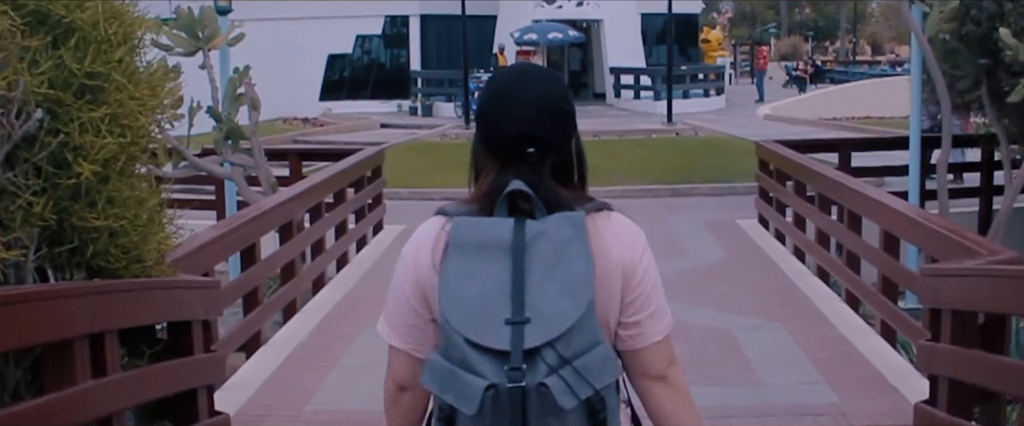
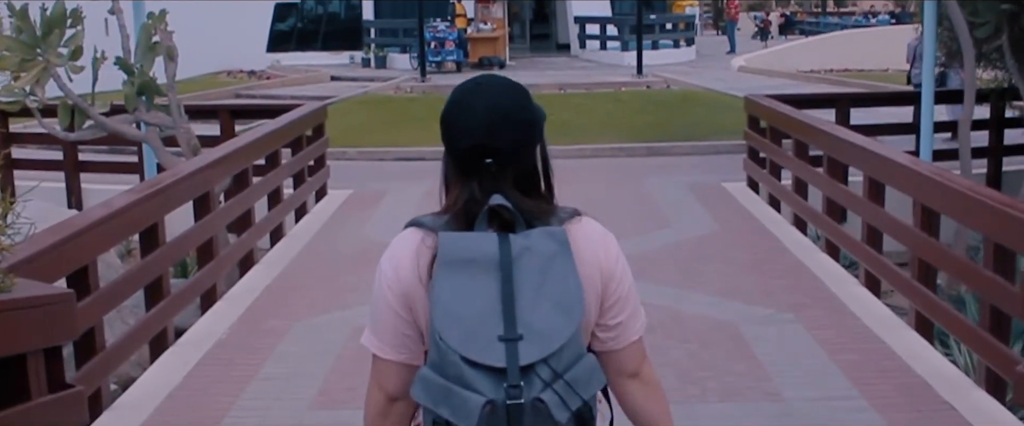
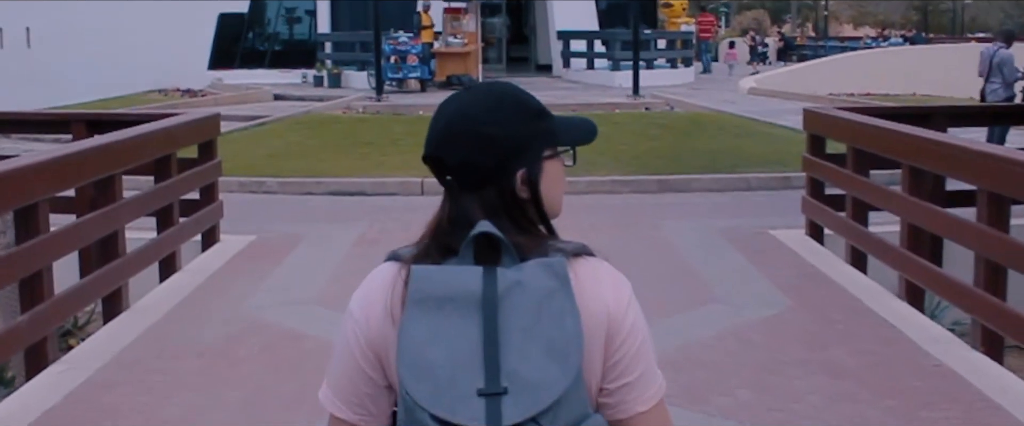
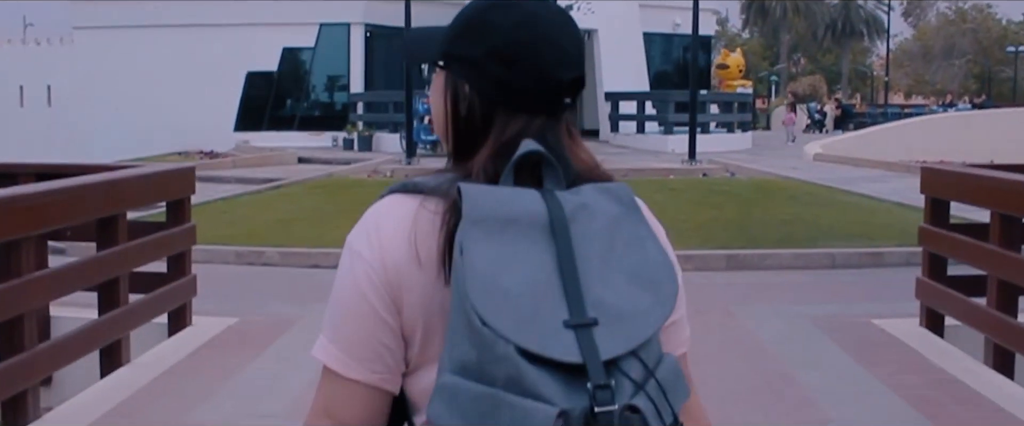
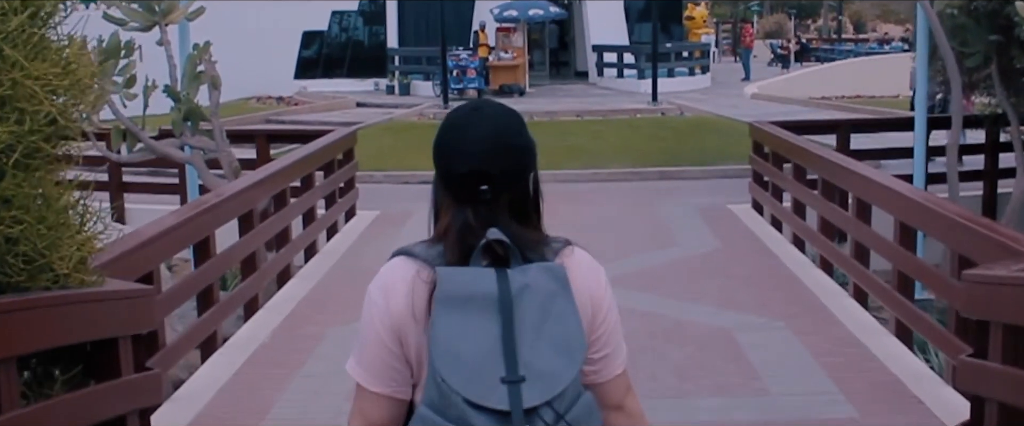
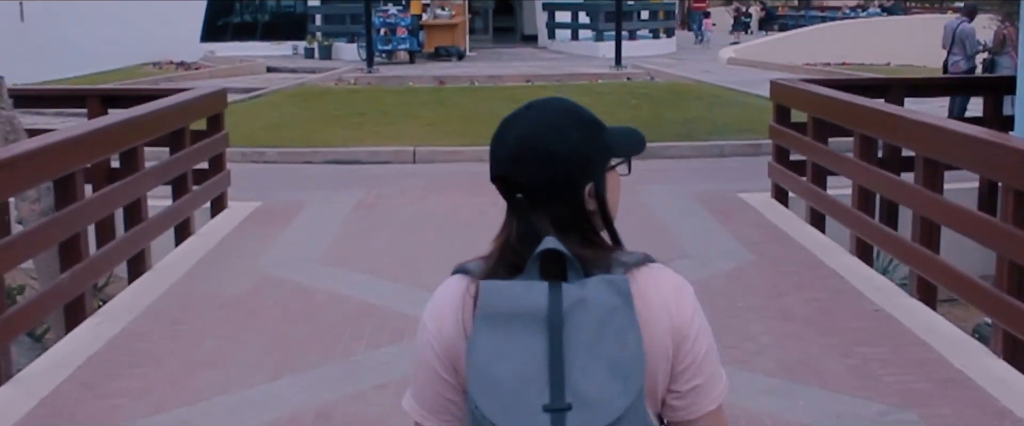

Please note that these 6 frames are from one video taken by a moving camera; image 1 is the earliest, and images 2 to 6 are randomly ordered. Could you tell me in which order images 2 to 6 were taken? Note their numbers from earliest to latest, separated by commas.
5, 2, 6, 3, 4
